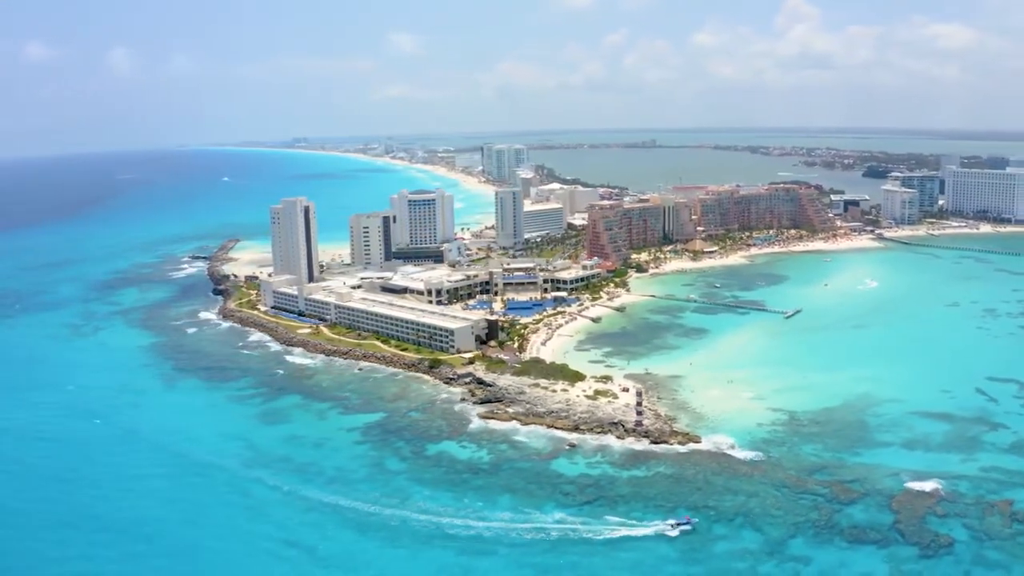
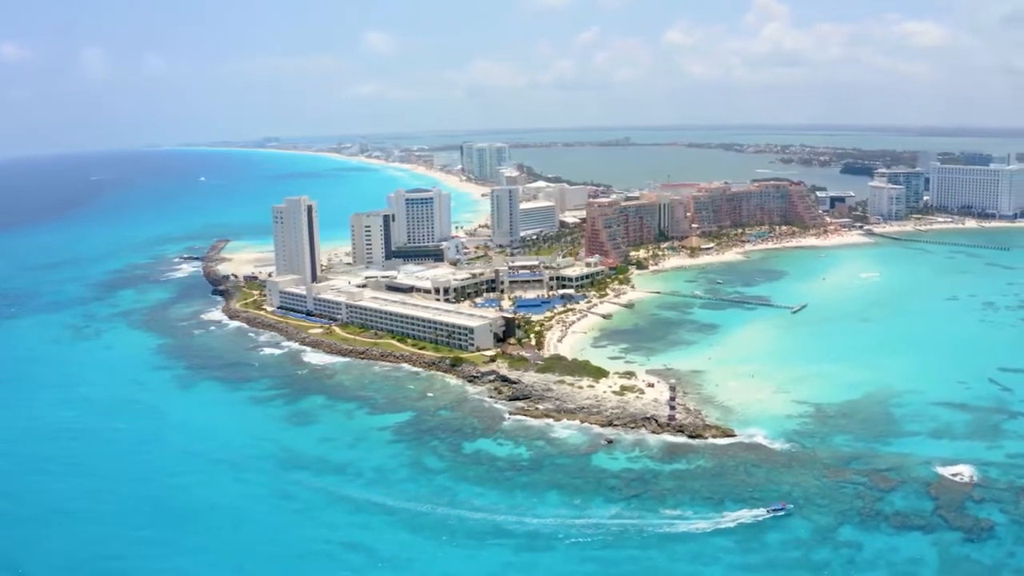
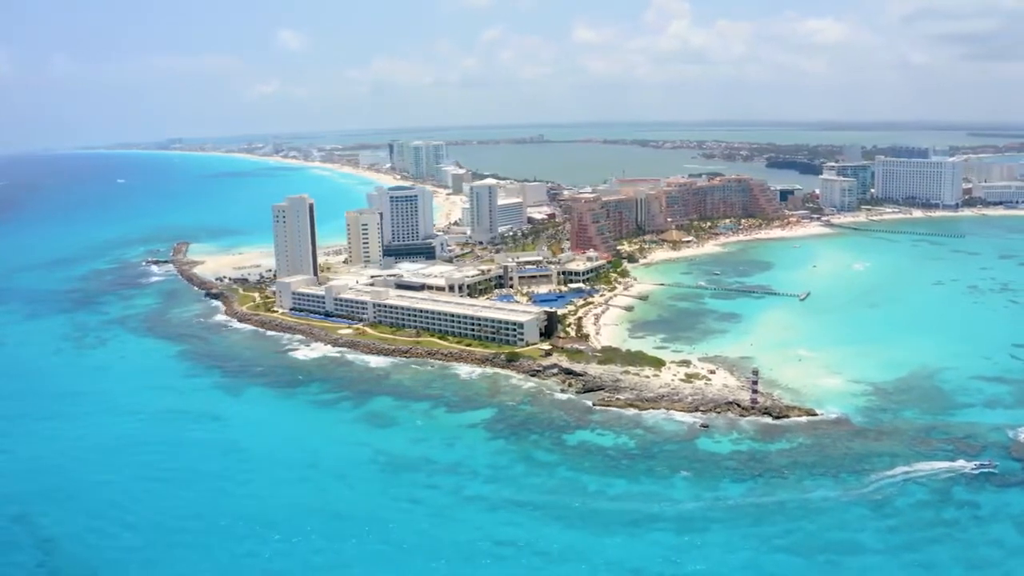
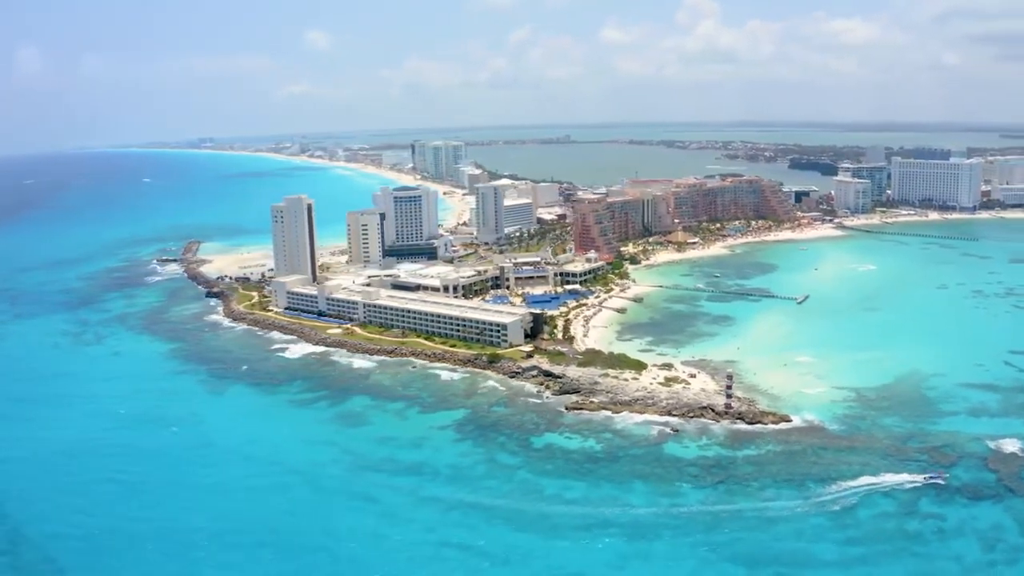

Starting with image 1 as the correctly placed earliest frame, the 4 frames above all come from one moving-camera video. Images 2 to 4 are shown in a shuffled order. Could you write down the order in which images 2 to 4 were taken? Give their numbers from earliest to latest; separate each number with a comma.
2, 4, 3
